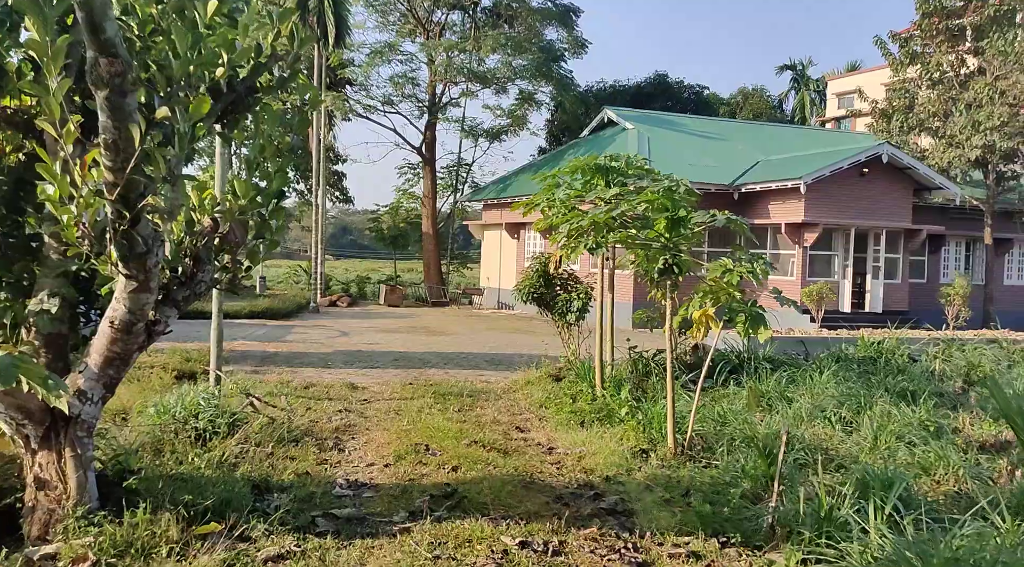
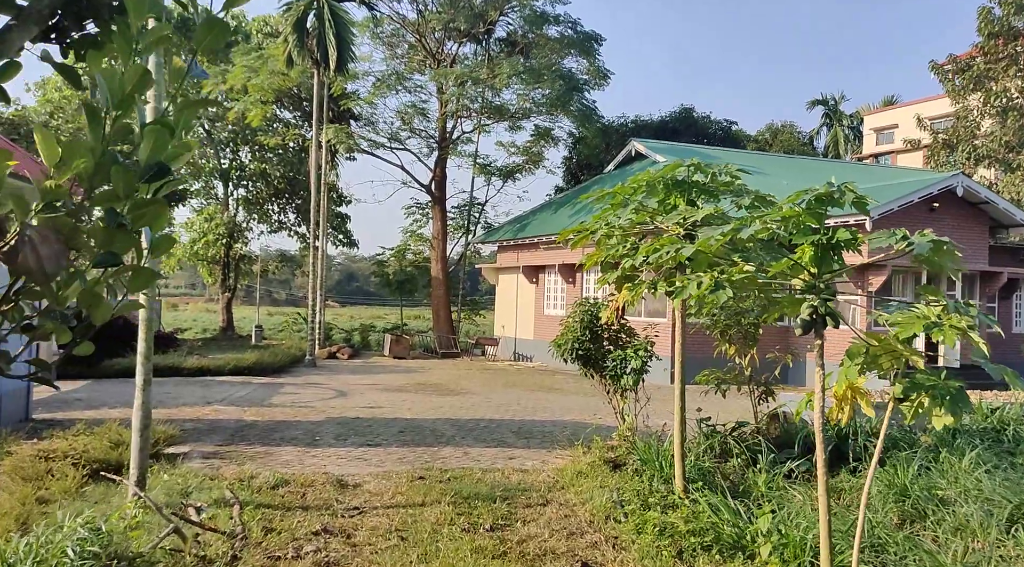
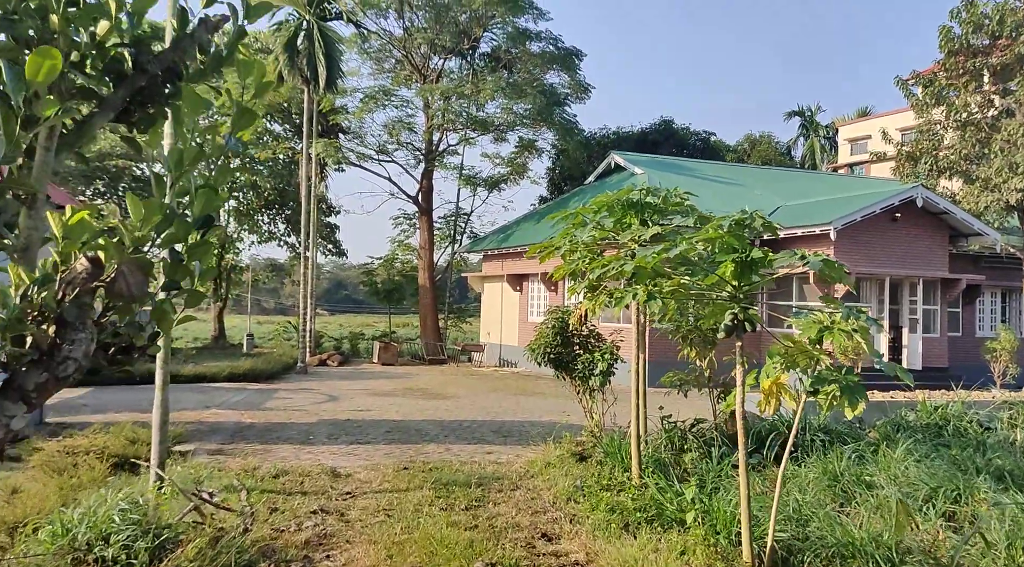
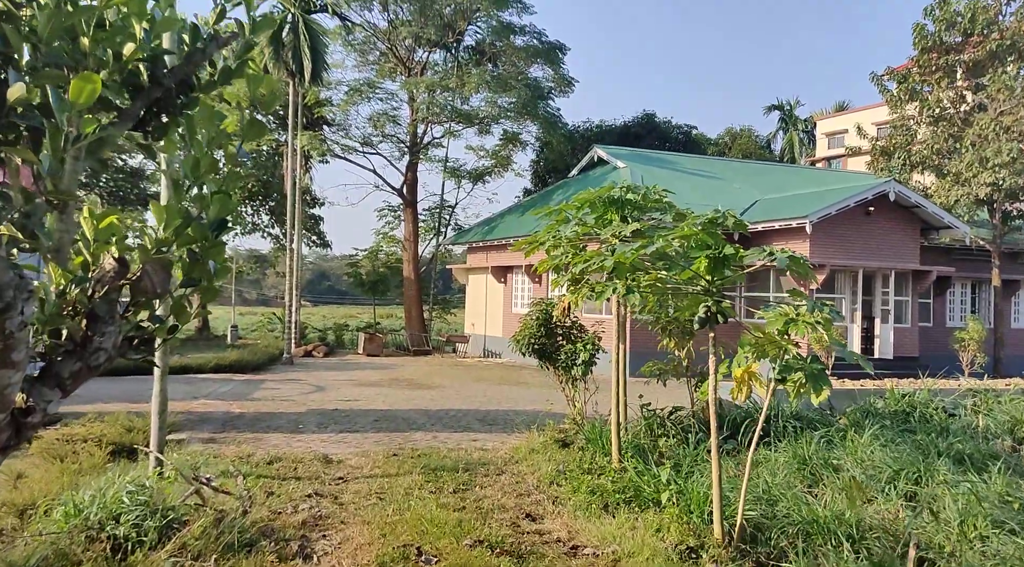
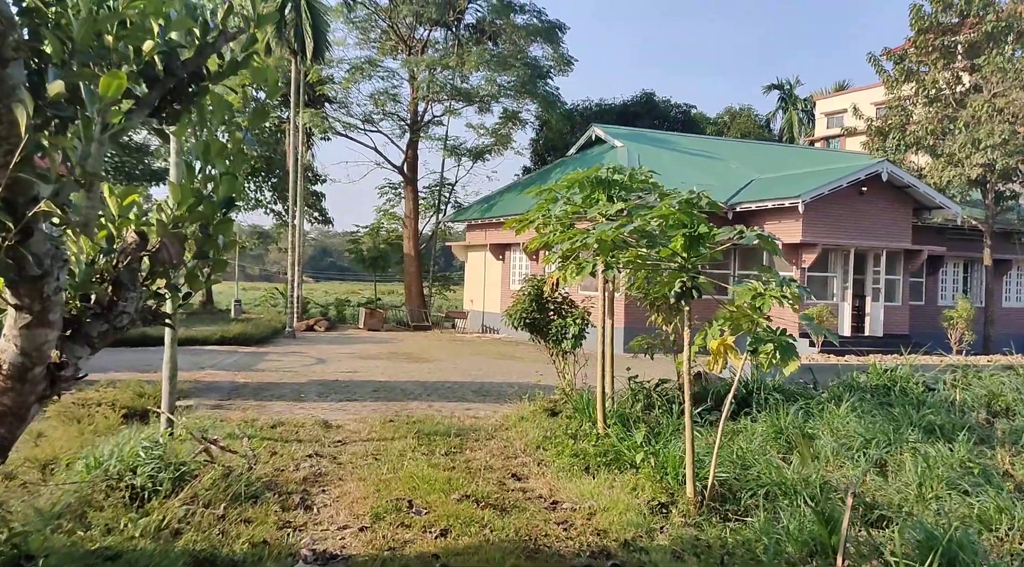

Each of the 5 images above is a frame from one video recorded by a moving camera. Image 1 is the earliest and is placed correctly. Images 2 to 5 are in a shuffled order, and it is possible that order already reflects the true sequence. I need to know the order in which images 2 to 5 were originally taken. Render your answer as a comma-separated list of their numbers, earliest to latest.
5, 4, 3, 2
